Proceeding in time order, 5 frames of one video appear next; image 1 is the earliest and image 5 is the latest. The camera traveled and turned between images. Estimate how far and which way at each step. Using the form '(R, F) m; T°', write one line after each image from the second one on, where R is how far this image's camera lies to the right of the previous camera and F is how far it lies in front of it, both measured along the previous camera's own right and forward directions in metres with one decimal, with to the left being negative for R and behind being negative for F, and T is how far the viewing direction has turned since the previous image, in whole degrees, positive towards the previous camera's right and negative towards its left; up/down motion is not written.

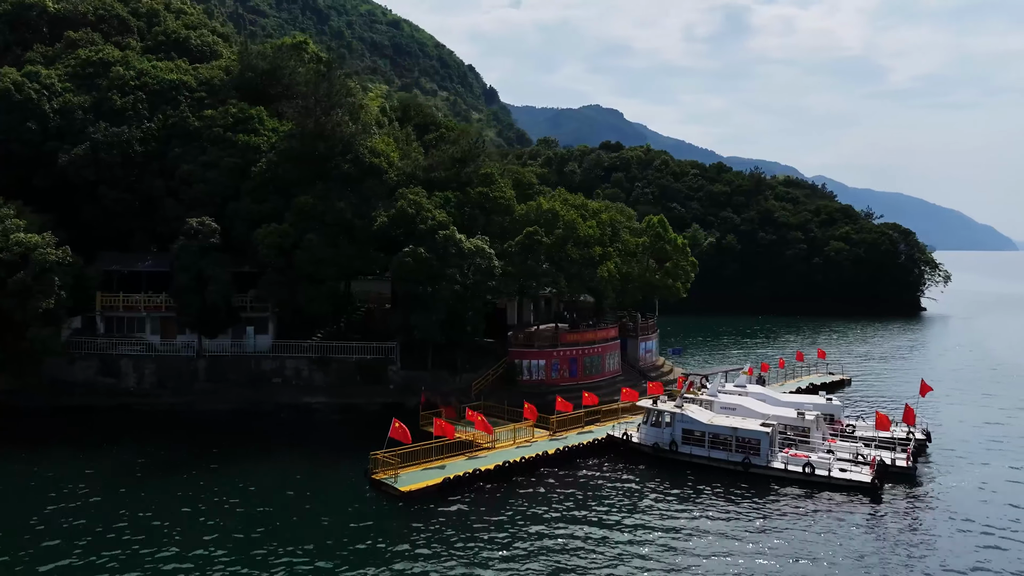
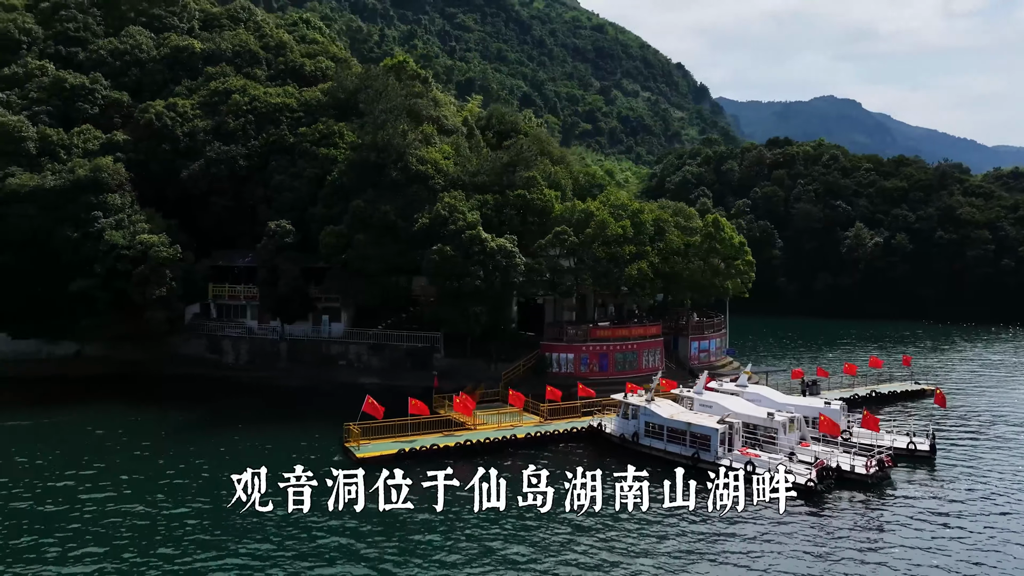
(+13.2, -1.3) m; -16°
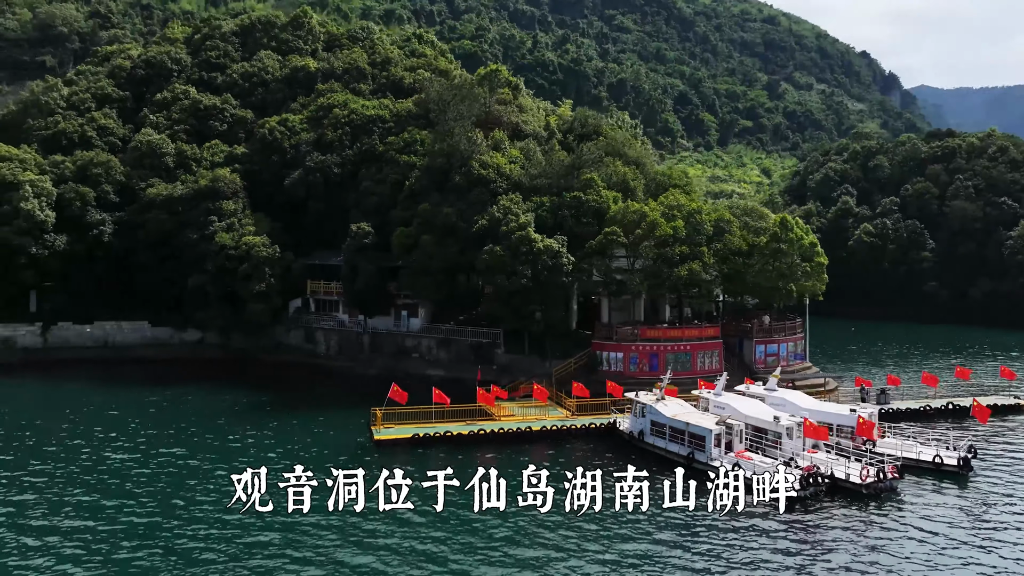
(+8.8, -1.0) m; -13°
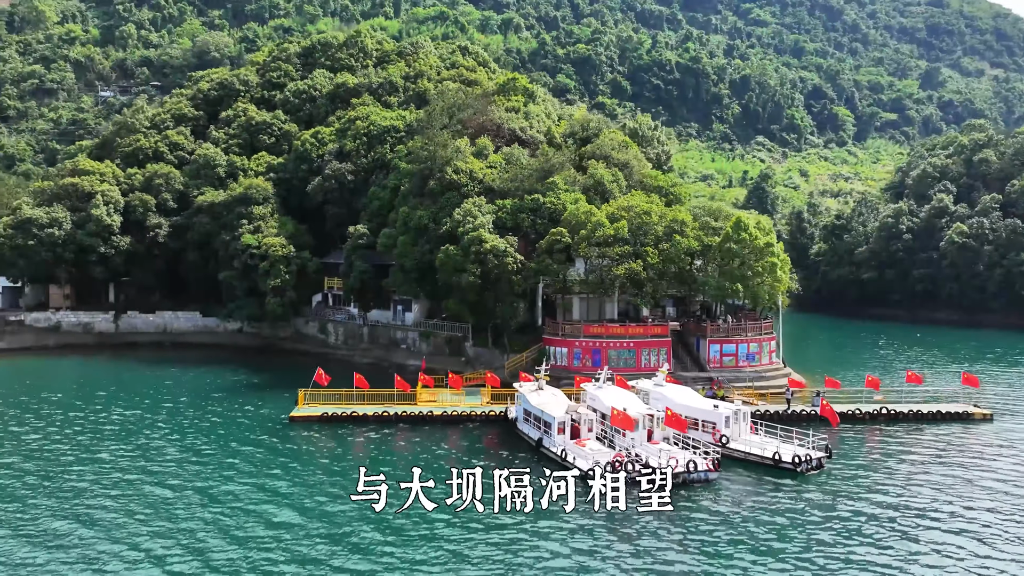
(+15.5, -2.1) m; -12°
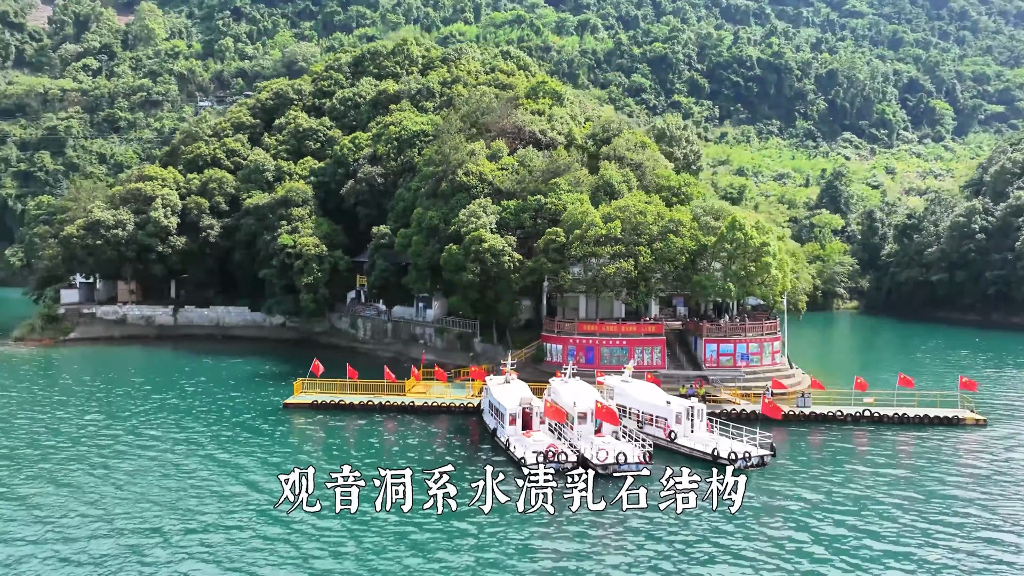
(+7.7, -1.4) m; -7°
